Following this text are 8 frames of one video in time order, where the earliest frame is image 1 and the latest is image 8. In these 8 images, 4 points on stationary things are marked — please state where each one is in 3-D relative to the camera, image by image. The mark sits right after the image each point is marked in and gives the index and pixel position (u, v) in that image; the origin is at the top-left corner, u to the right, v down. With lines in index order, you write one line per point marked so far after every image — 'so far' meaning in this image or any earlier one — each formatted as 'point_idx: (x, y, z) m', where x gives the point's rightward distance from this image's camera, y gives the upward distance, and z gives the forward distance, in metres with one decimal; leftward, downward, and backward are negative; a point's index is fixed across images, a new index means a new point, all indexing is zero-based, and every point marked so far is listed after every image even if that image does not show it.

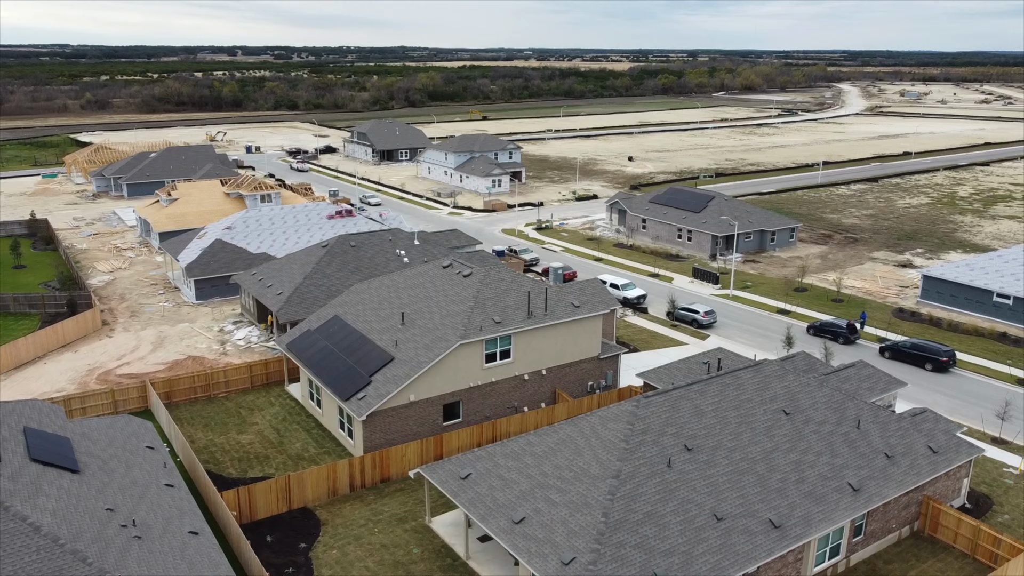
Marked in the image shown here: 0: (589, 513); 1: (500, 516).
0: (+1.8, -5.2, +18.8) m
1: (-0.3, -5.5, +19.7) m
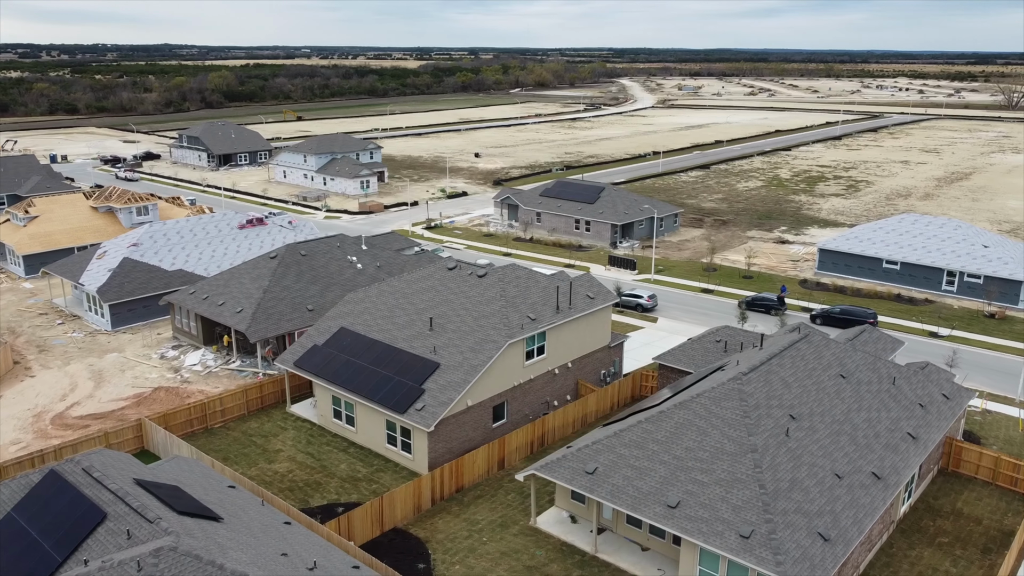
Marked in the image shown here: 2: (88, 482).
0: (+5.7, -4.8, +19.7) m
1: (+3.5, -5.3, +20.2) m
2: (-8.8, -4.1, +16.9) m
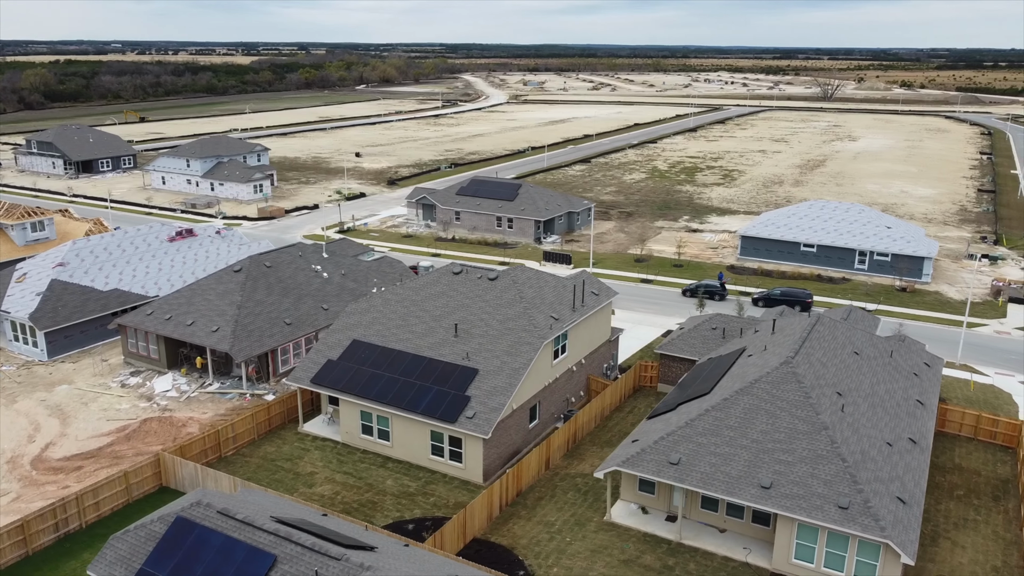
0: (+8.3, -4.6, +21.2) m
1: (+6.1, -5.2, +21.2) m
2: (-5.3, -4.6, +15.7) m
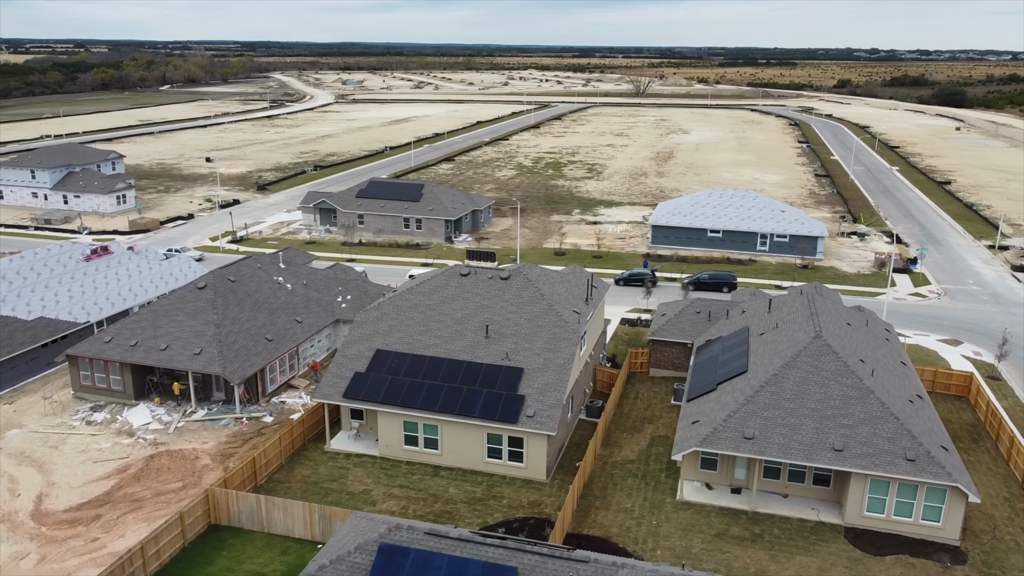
0: (+10.9, -3.9, +23.6) m
1: (+8.8, -4.7, +23.1) m
2: (-1.1, -4.8, +15.1) m
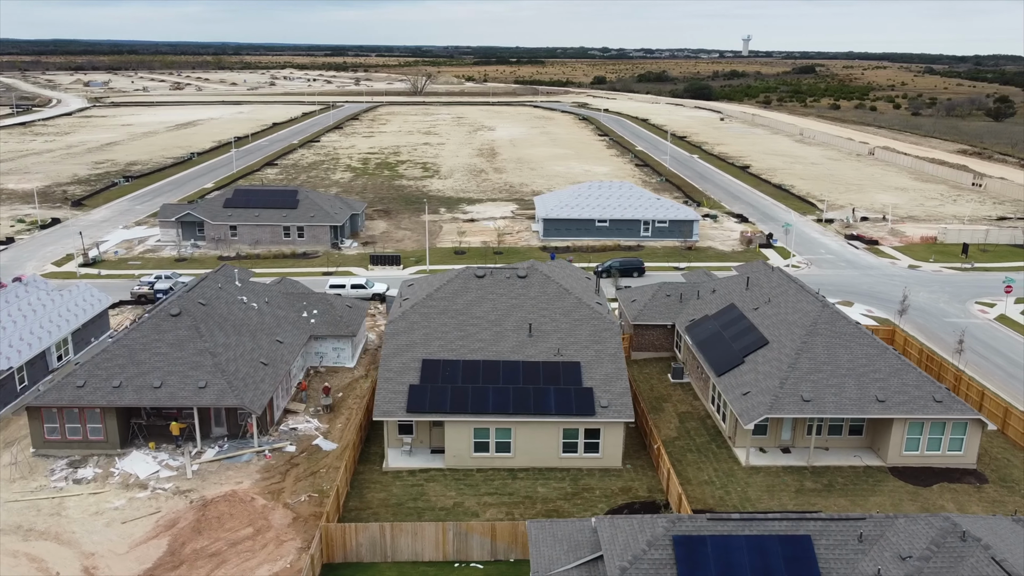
0: (+13.3, -2.8, +27.3) m
1: (+11.5, -3.7, +26.3) m
2: (+4.3, -4.6, +15.8) m
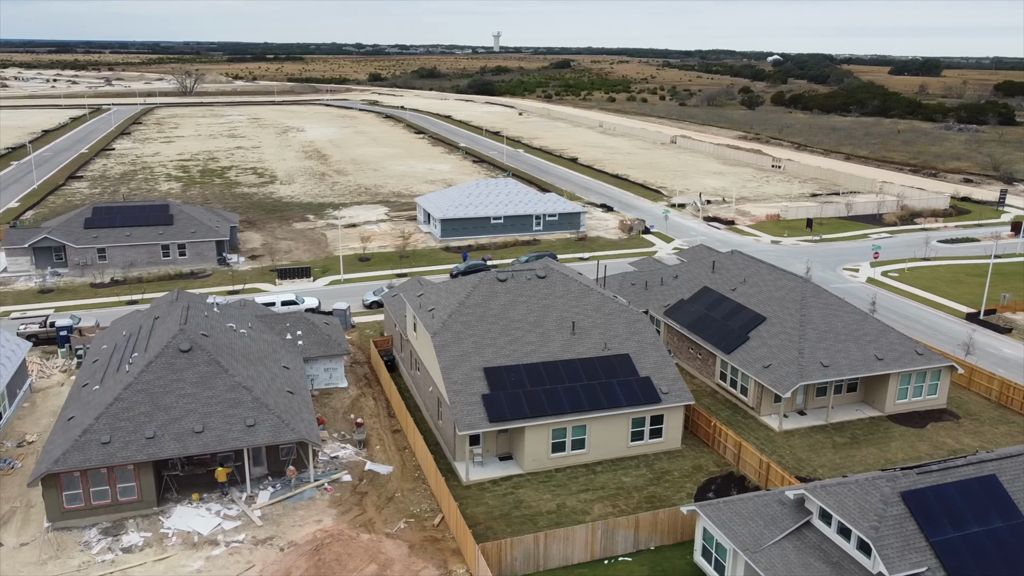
0: (+14.6, -1.7, +31.6) m
1: (+13.3, -2.8, +30.1) m
2: (+9.4, -4.2, +18.0) m
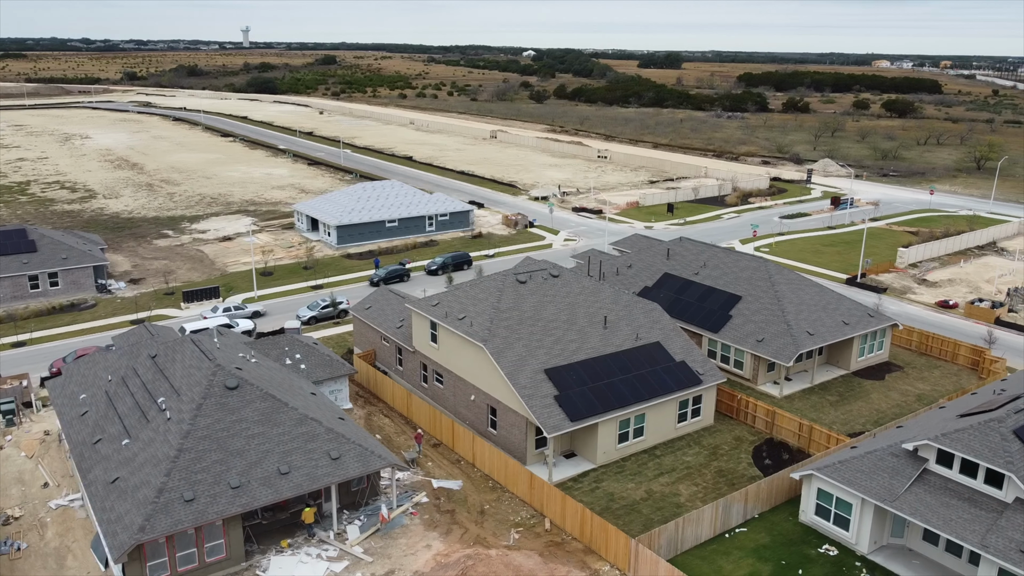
0: (+14.6, -0.5, +35.9) m
1: (+13.8, -1.7, +34.1) m
2: (+13.6, -3.3, +21.5) m
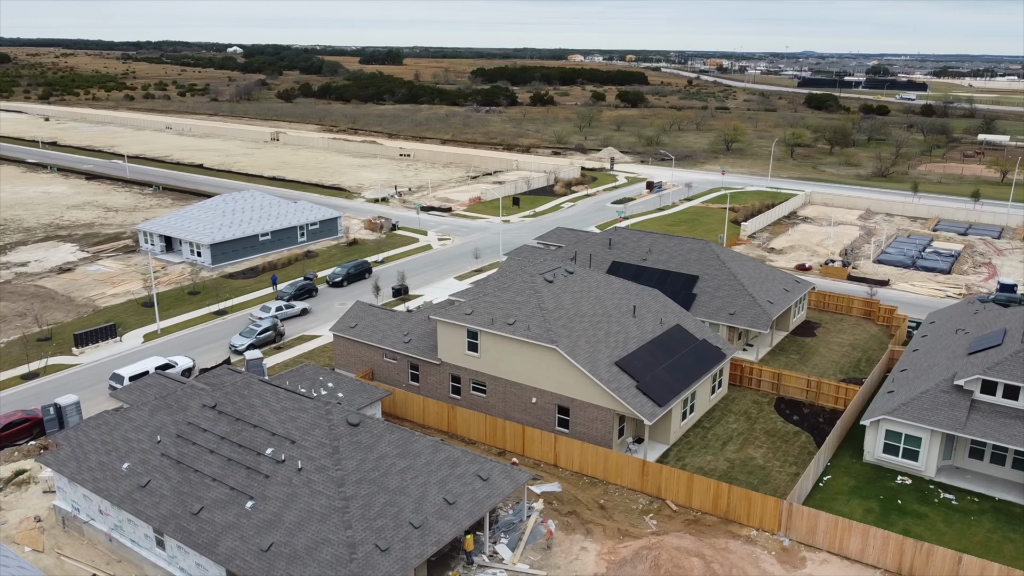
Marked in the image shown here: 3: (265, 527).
0: (+13.1, +0.9, +40.8) m
1: (+13.1, -0.3, +38.9) m
2: (+17.2, -1.8, +27.0) m
3: (-6.2, -5.9, +20.2) m
